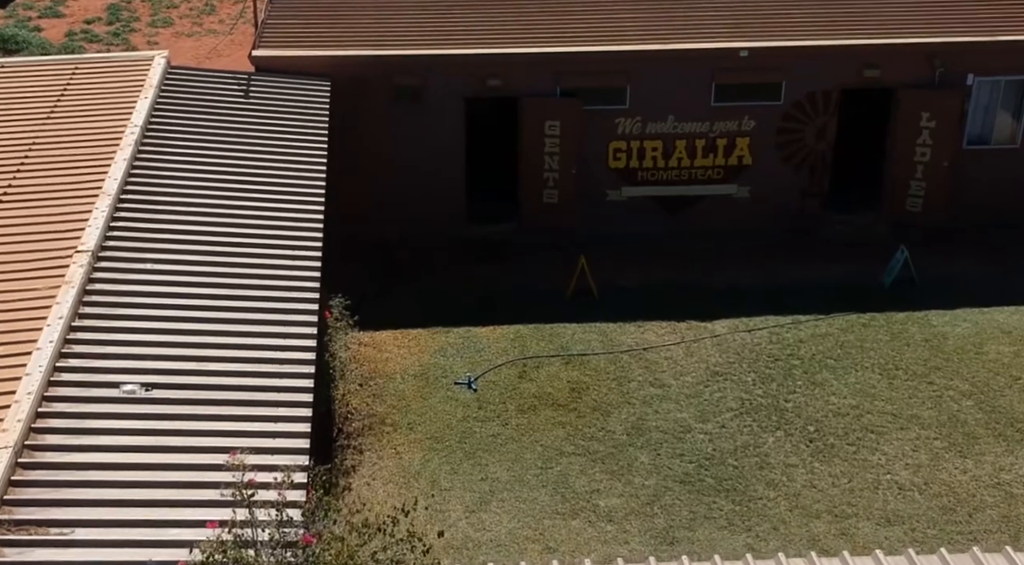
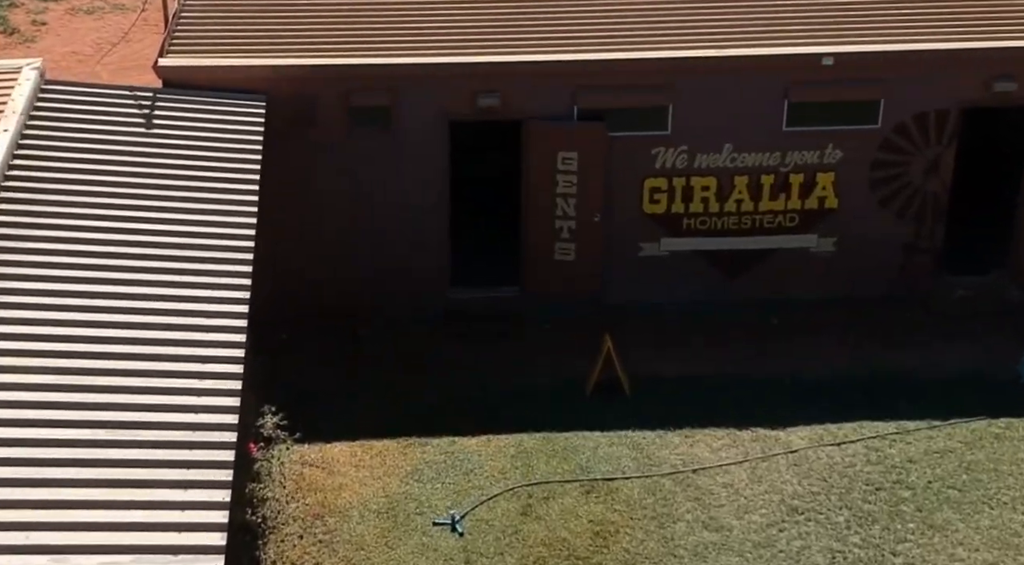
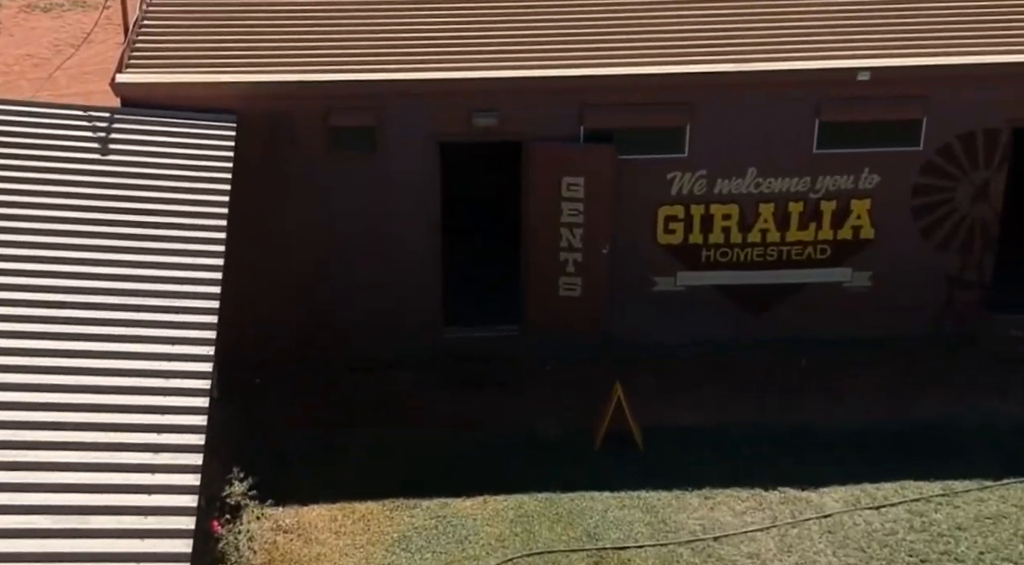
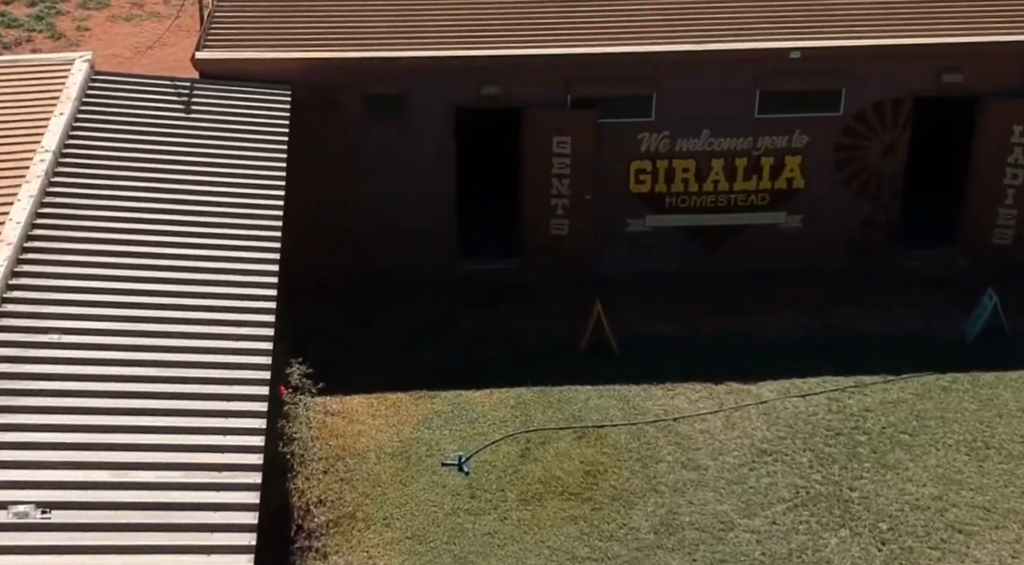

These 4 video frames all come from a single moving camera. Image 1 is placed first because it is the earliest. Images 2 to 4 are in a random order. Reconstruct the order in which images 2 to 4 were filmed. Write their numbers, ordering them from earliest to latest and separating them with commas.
4, 2, 3
